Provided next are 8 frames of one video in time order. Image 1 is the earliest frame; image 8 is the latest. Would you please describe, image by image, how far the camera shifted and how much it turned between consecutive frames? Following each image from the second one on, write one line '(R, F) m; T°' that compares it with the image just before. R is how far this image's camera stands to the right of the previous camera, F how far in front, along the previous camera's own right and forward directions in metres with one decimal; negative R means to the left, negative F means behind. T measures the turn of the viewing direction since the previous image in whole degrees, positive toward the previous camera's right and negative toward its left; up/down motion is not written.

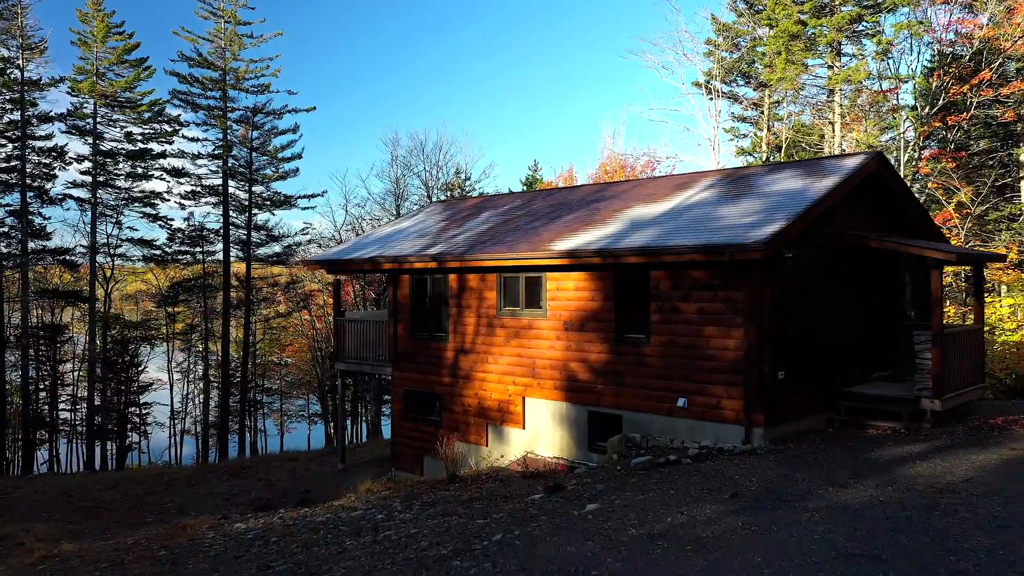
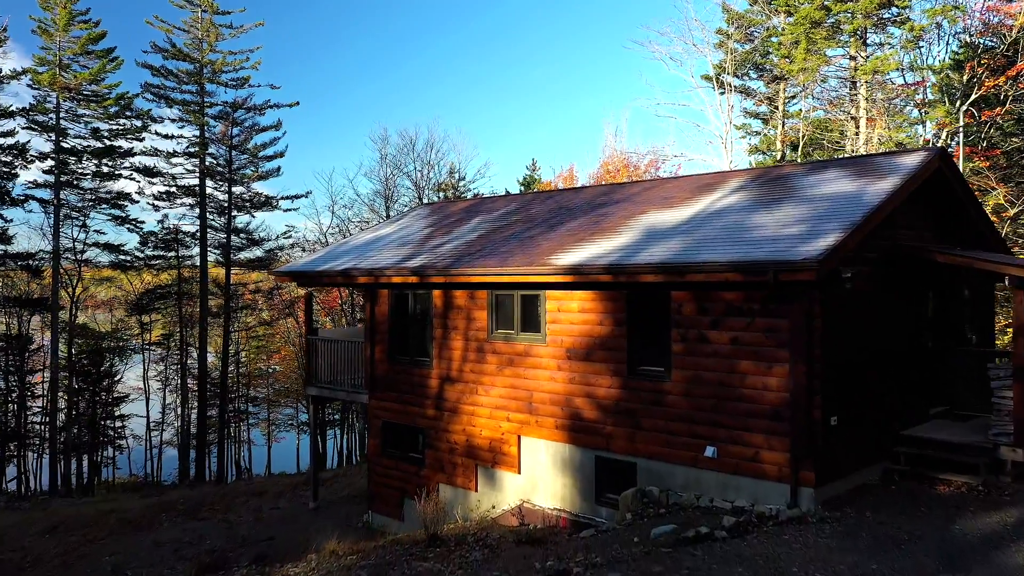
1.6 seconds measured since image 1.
(+0.1, +1.9) m; 0°
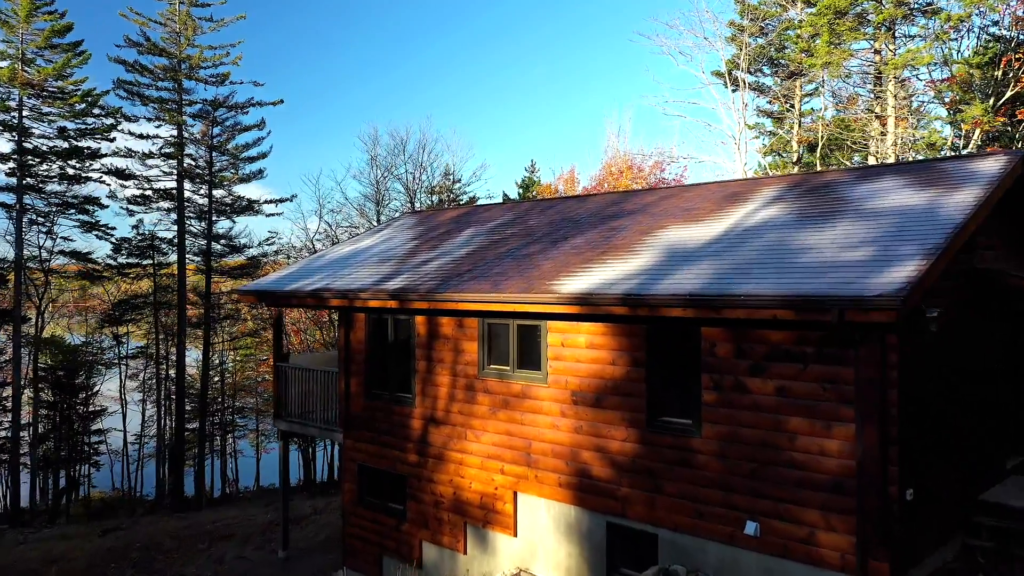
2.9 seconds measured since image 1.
(0.0, +1.7) m; 0°
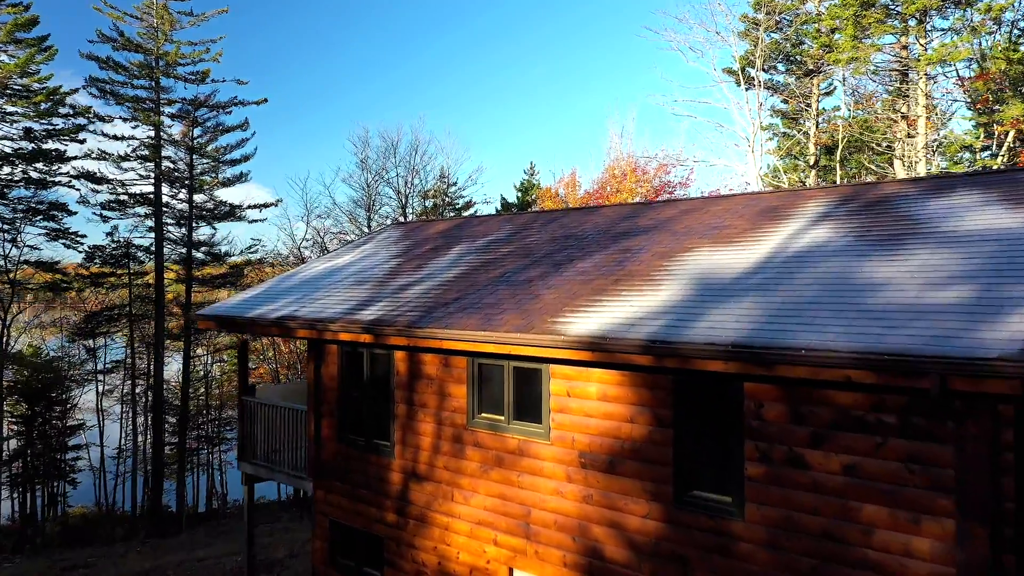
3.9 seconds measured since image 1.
(0.0, +1.5) m; 0°
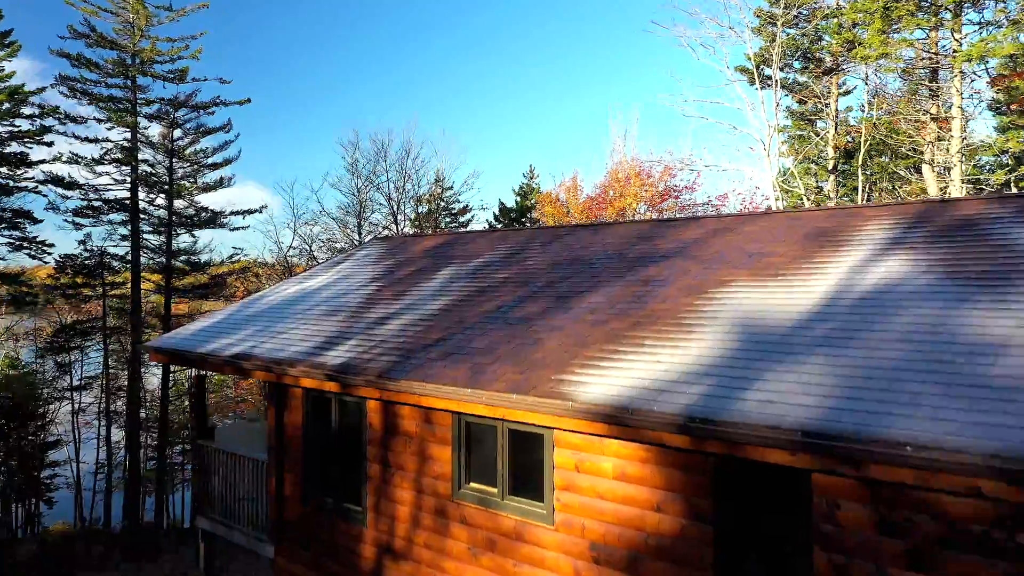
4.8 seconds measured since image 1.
(0.0, +1.4) m; 0°
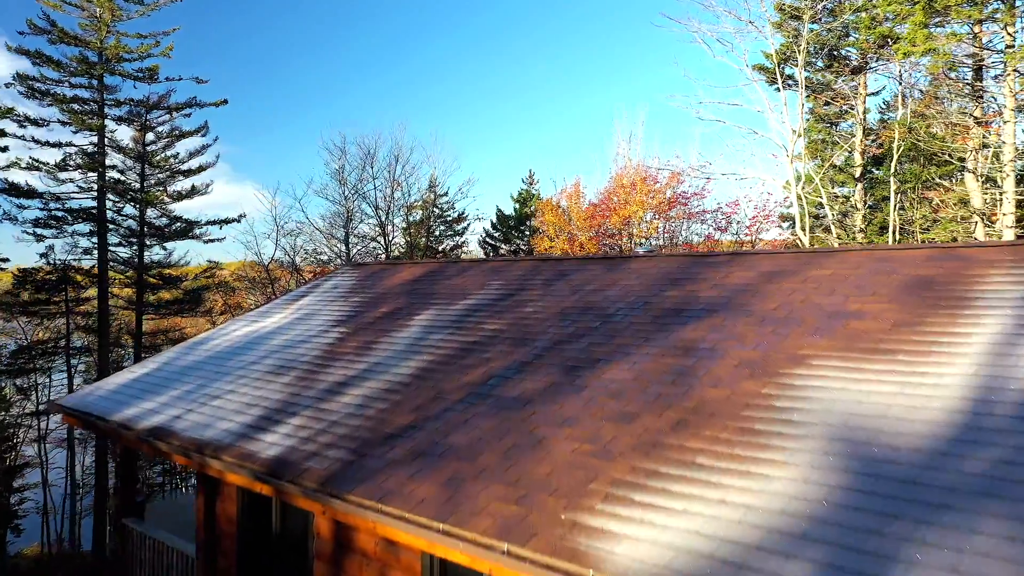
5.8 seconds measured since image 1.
(0.0, +1.8) m; 0°
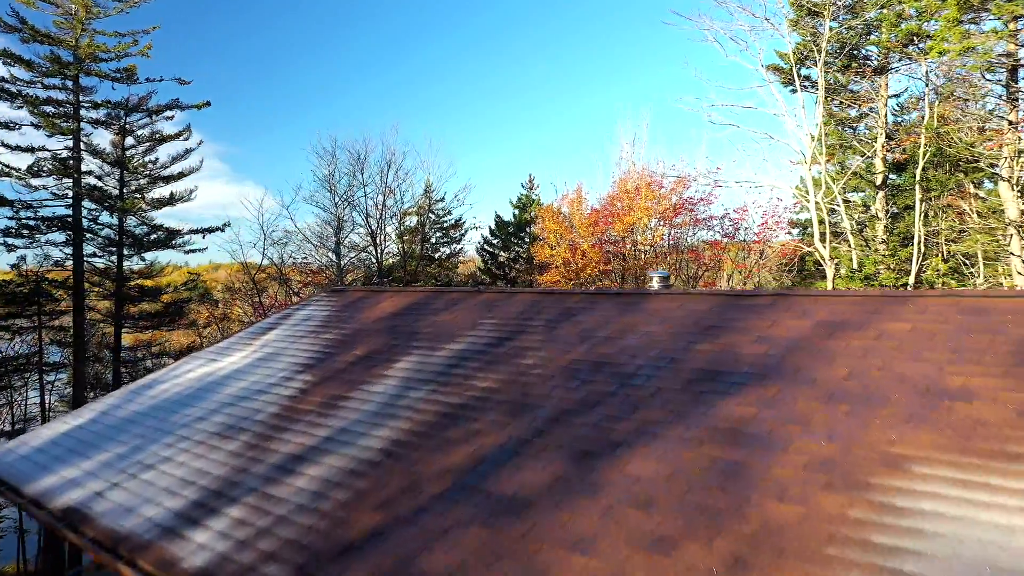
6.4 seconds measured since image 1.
(0.0, +1.2) m; 0°
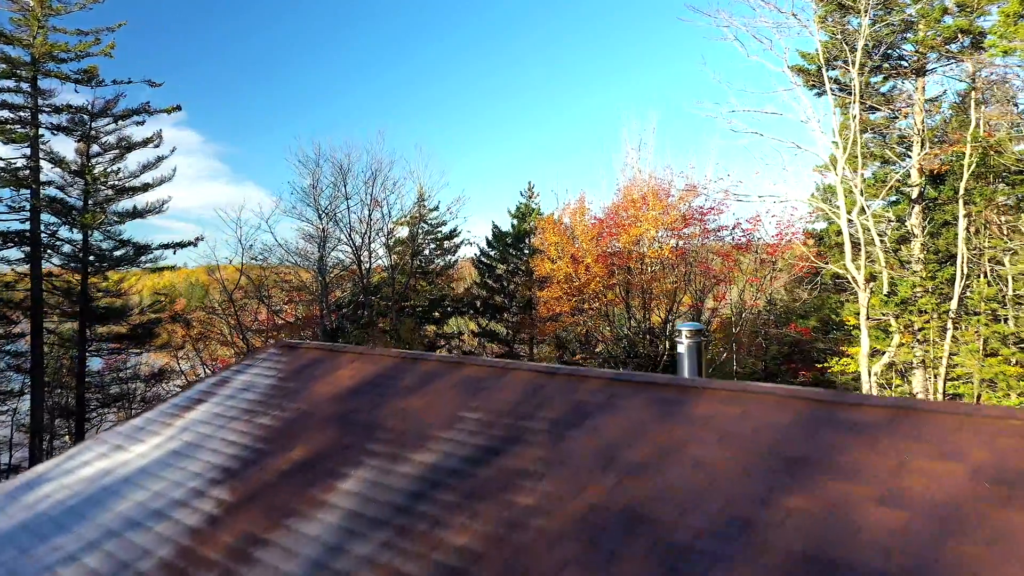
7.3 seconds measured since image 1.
(+0.1, +1.7) m; 0°
